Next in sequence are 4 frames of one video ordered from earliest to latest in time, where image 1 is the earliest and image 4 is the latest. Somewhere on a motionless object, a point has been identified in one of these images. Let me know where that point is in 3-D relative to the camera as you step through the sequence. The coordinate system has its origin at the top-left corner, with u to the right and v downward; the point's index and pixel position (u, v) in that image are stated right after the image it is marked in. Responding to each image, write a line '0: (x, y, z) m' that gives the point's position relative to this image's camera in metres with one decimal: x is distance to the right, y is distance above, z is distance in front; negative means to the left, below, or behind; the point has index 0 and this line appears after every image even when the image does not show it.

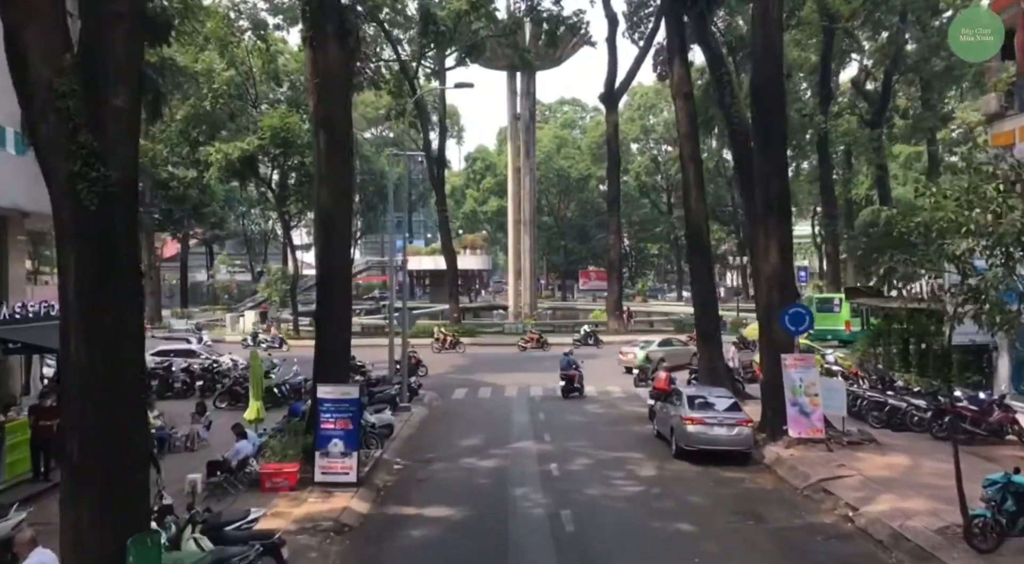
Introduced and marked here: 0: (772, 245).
0: (+4.8, +0.7, +16.1) m
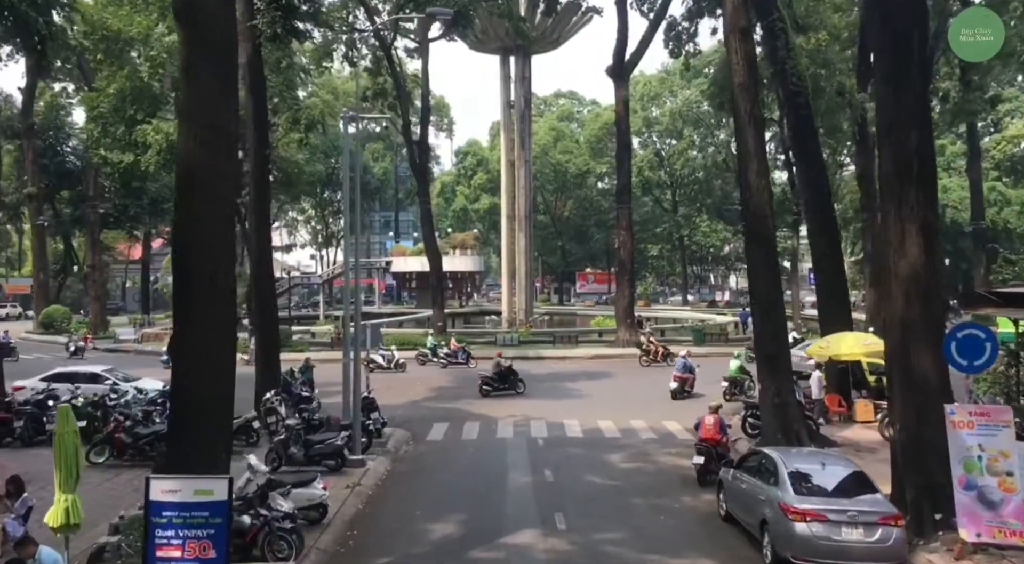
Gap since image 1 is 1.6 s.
0: (+4.7, +0.6, +10.4) m
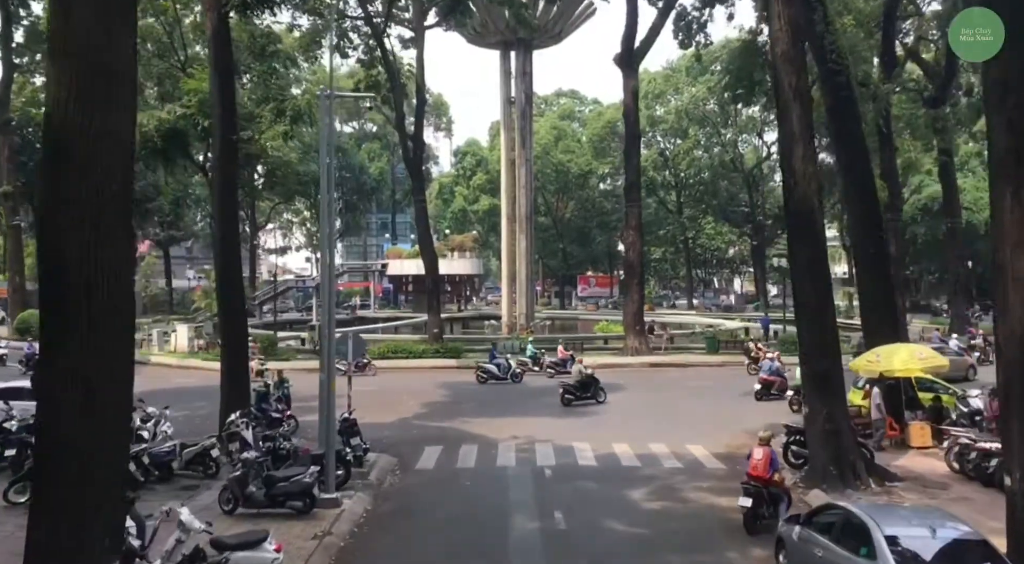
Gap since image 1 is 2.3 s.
0: (+4.8, +0.6, +8.0) m
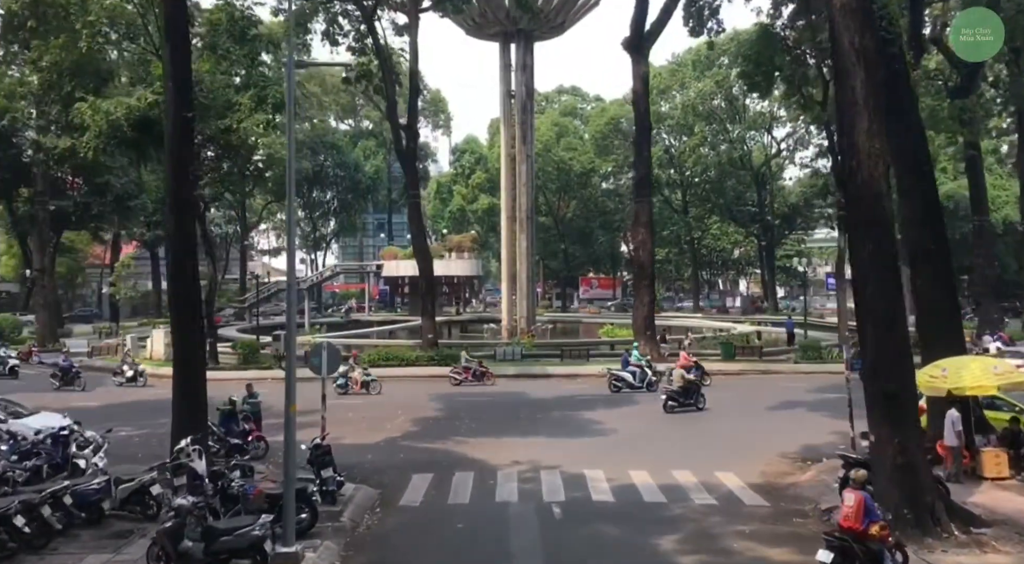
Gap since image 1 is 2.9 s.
0: (+4.8, +0.6, +5.7) m
